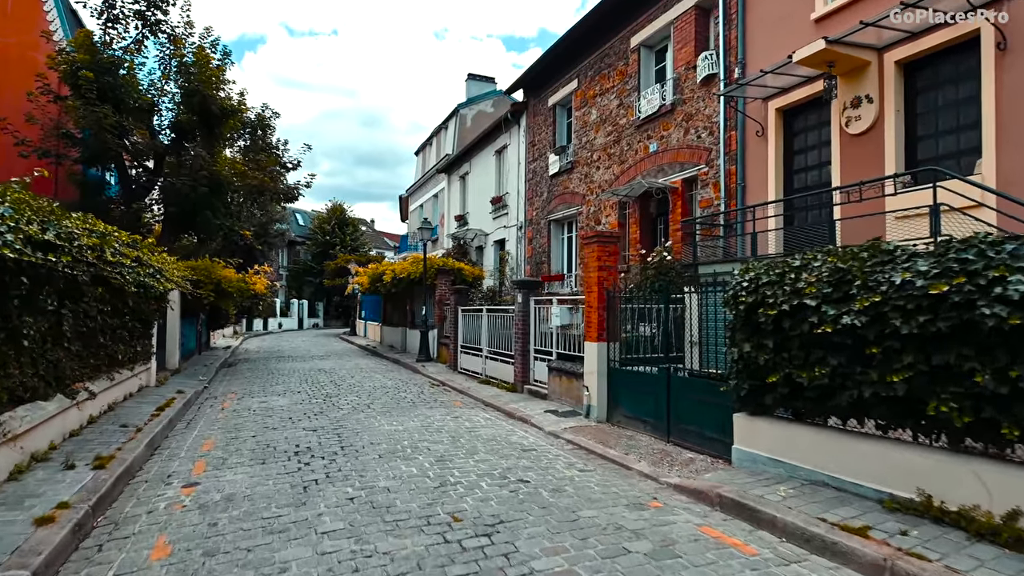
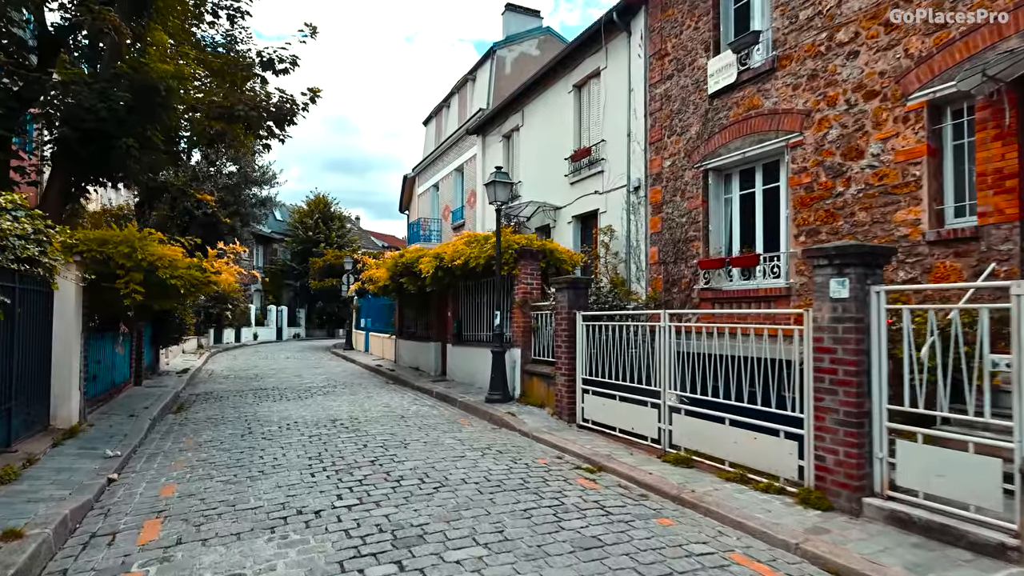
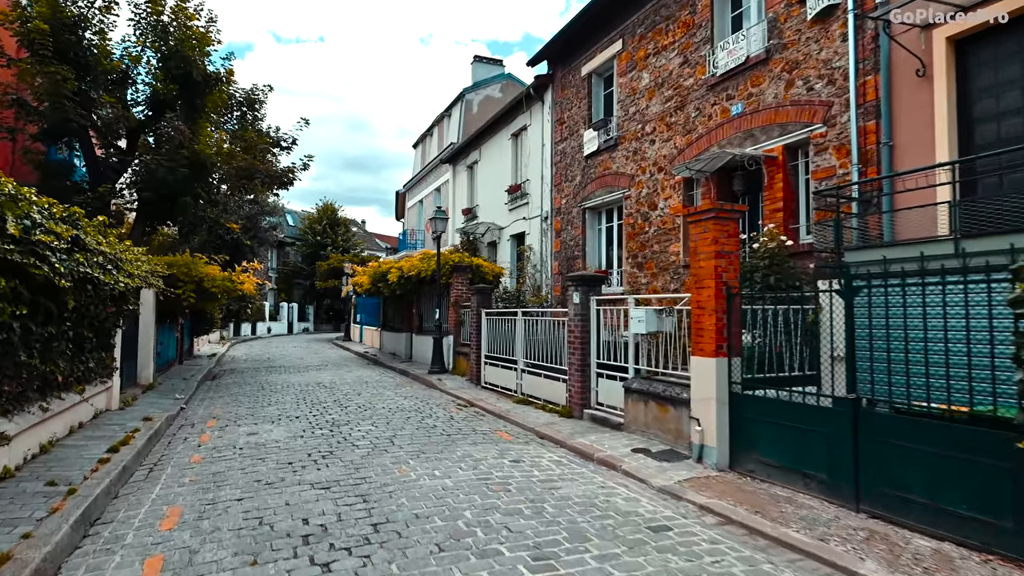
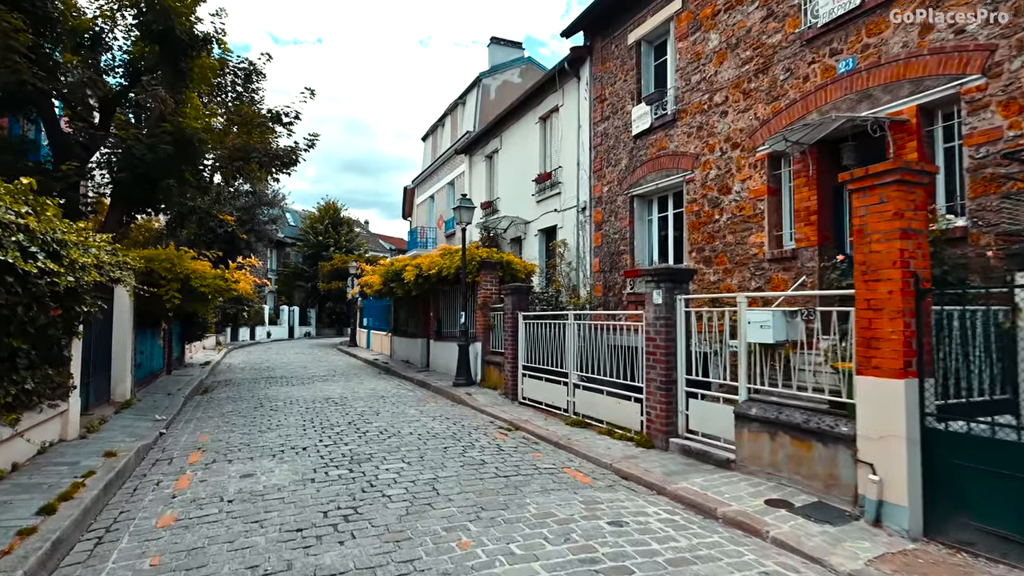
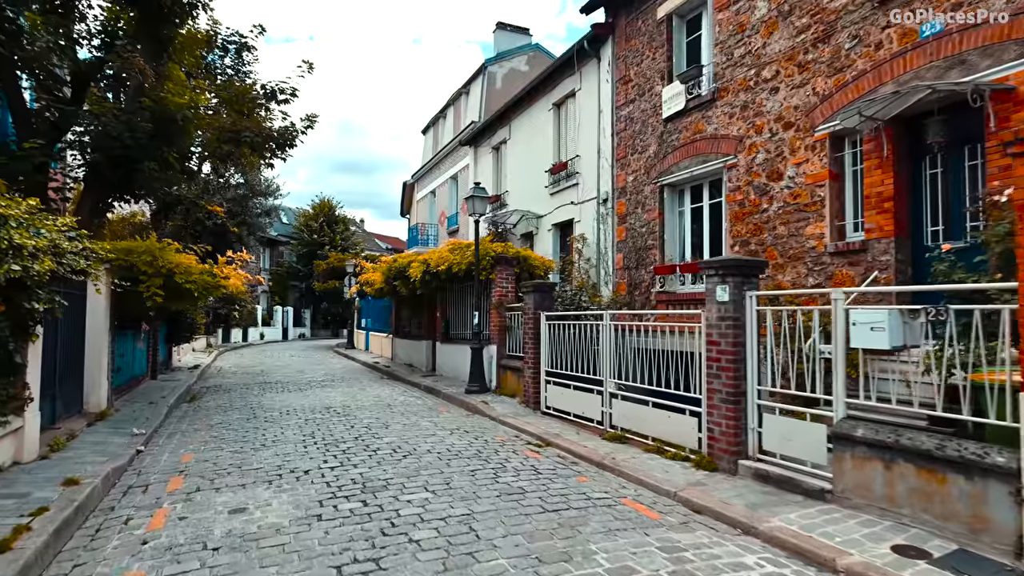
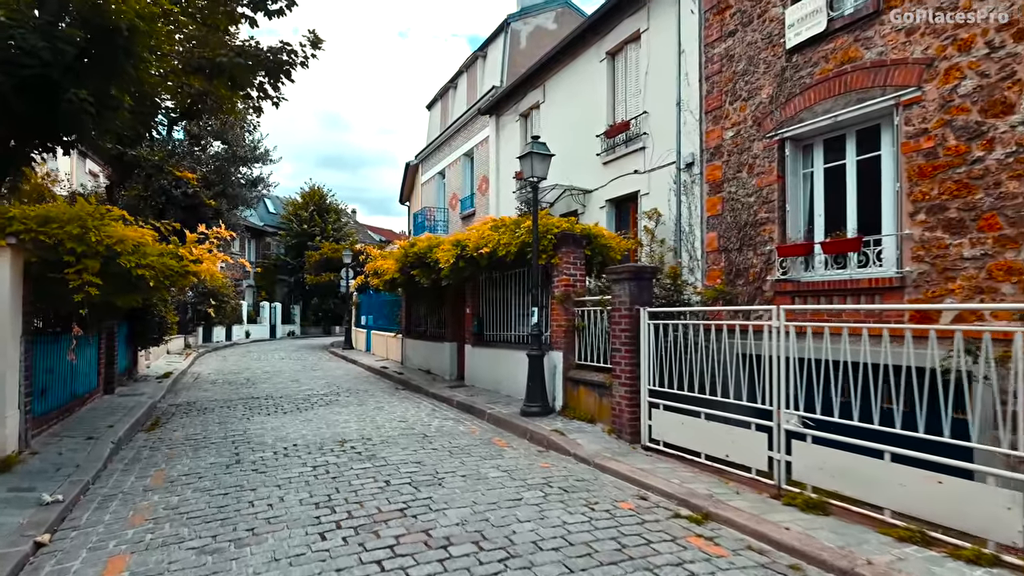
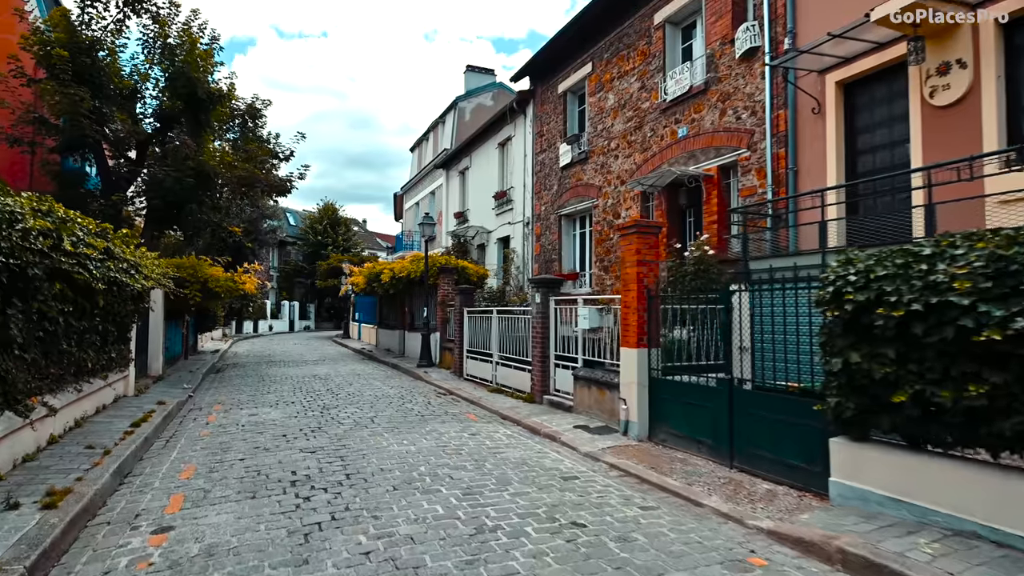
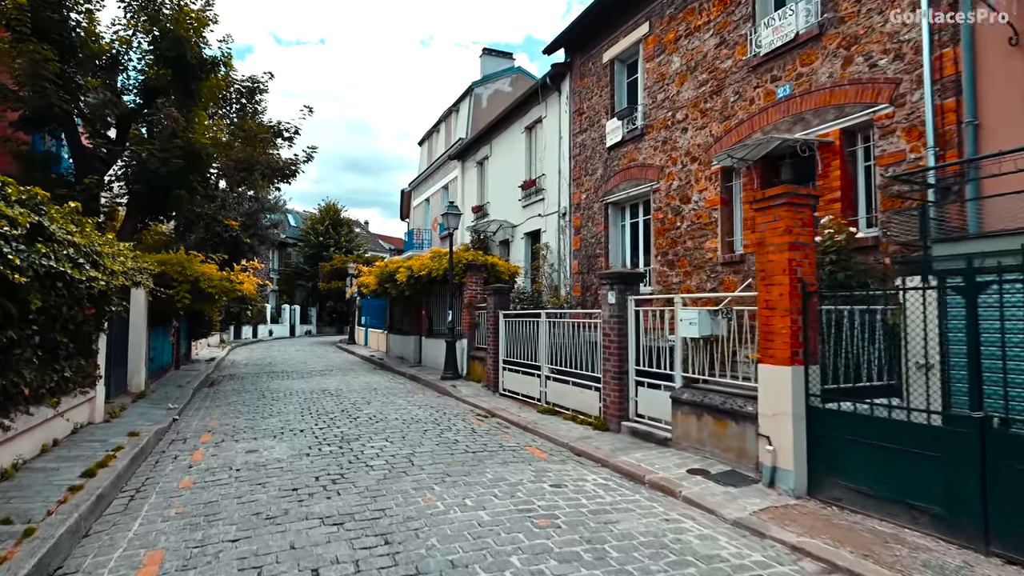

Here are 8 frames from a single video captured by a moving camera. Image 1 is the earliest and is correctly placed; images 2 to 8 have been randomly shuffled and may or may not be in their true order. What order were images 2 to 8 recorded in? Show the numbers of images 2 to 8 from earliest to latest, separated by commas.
7, 3, 8, 4, 5, 2, 6
